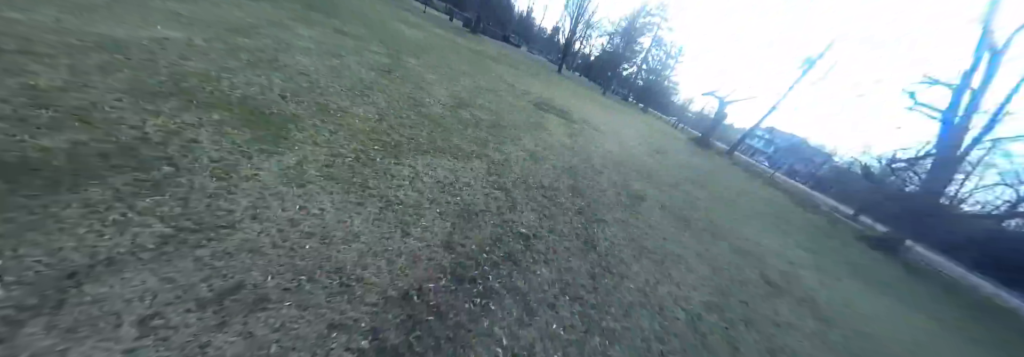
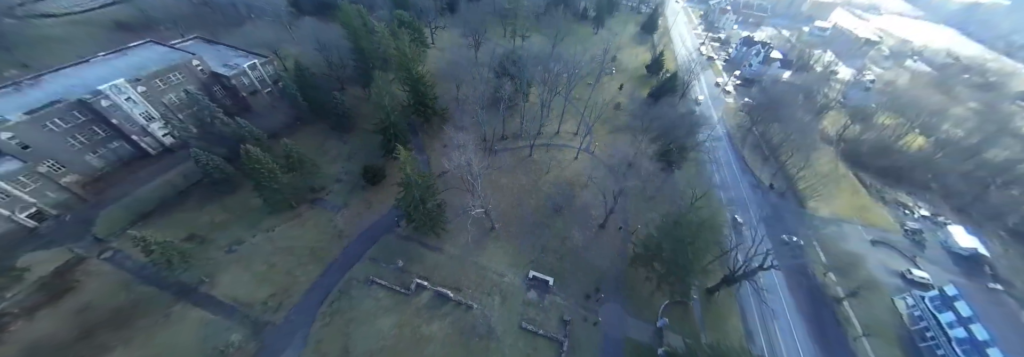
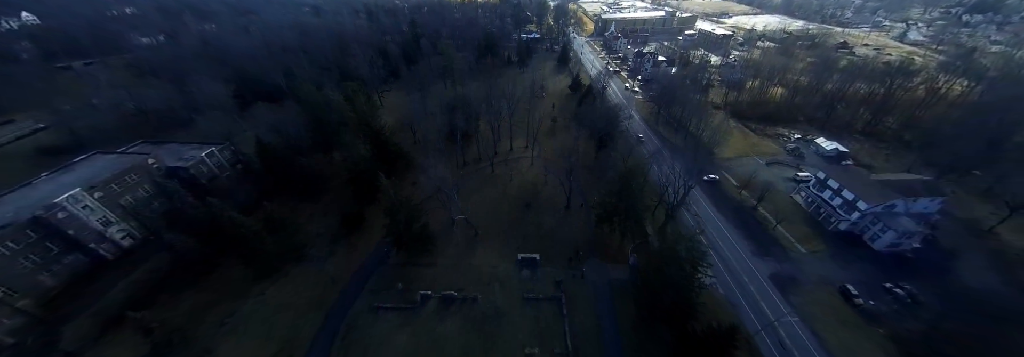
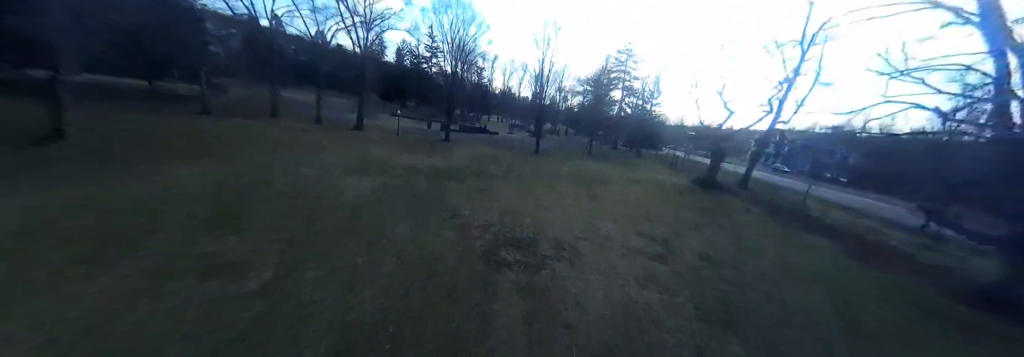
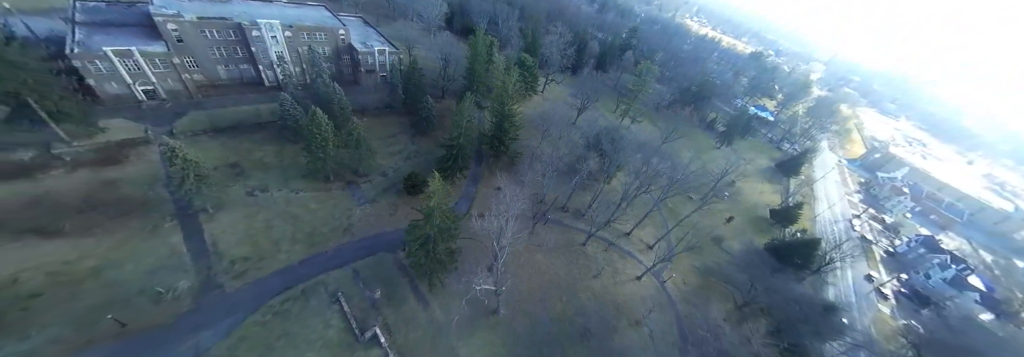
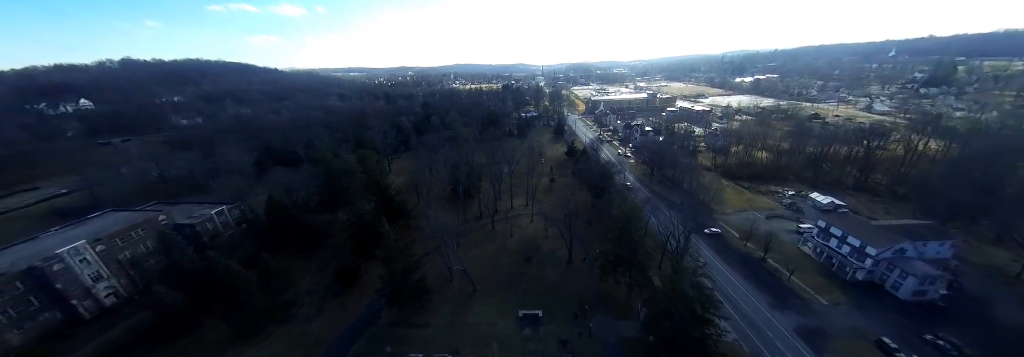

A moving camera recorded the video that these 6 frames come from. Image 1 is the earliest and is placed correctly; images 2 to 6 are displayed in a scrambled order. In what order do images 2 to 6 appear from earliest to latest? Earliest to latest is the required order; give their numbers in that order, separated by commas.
4, 6, 3, 2, 5
